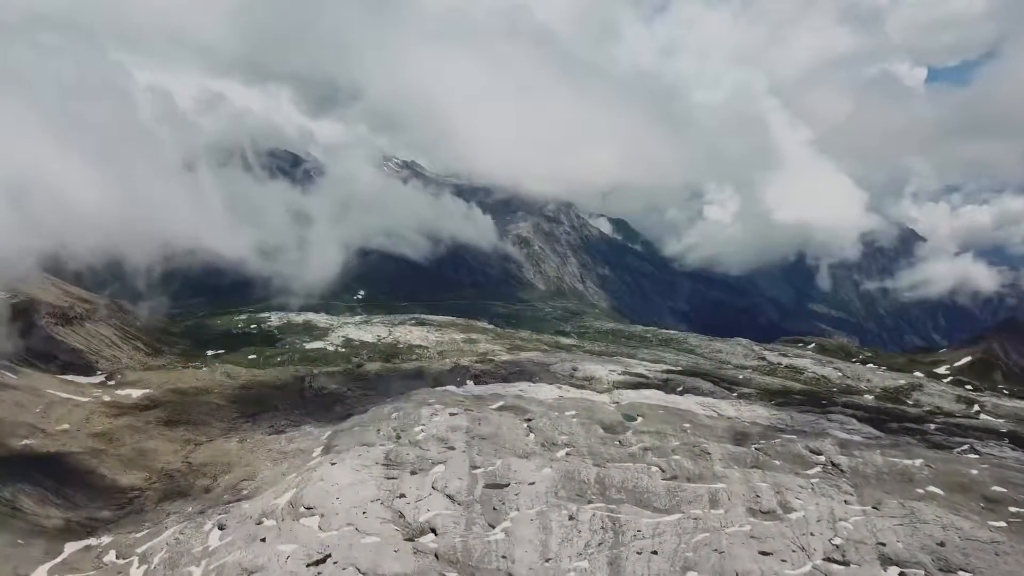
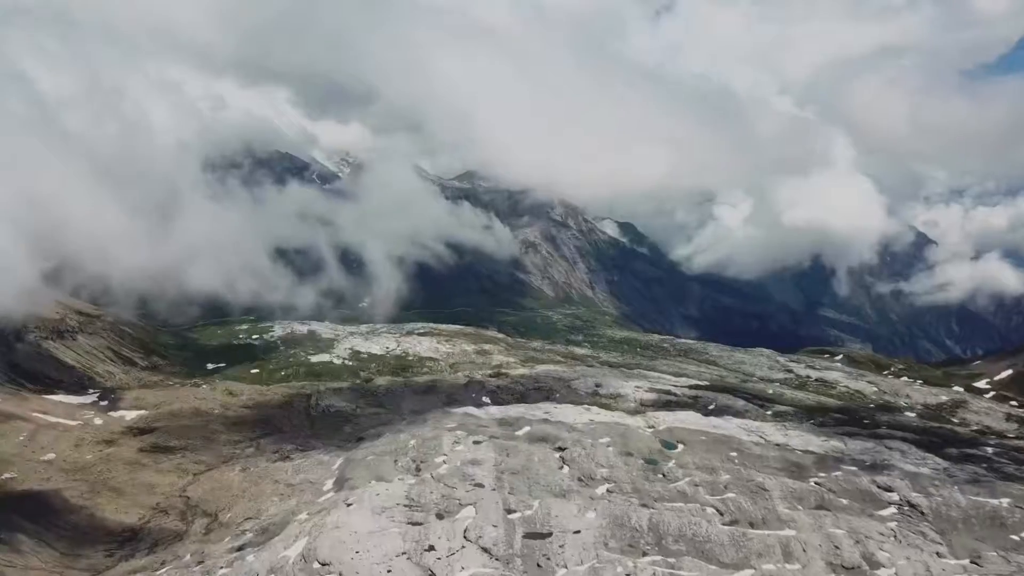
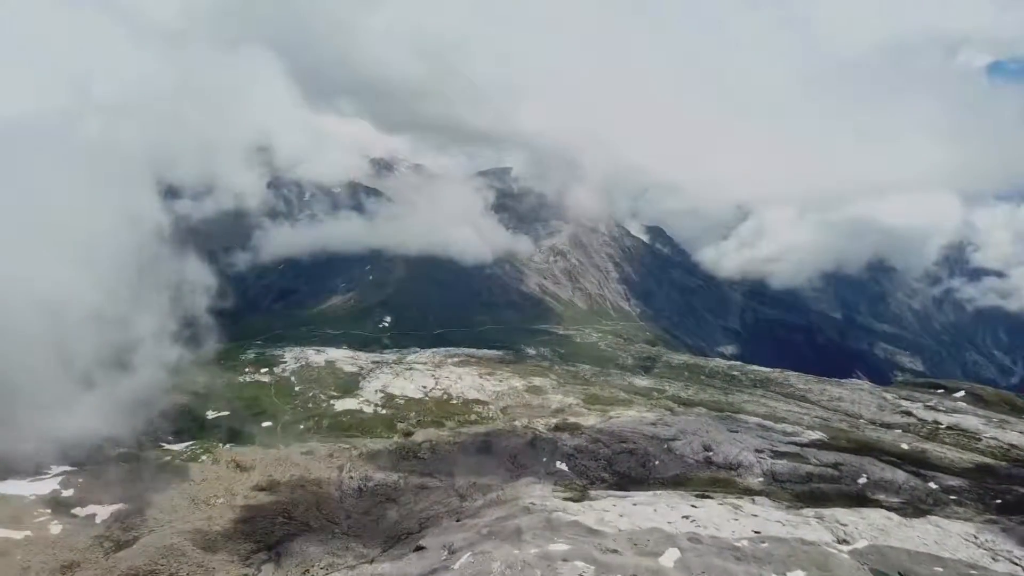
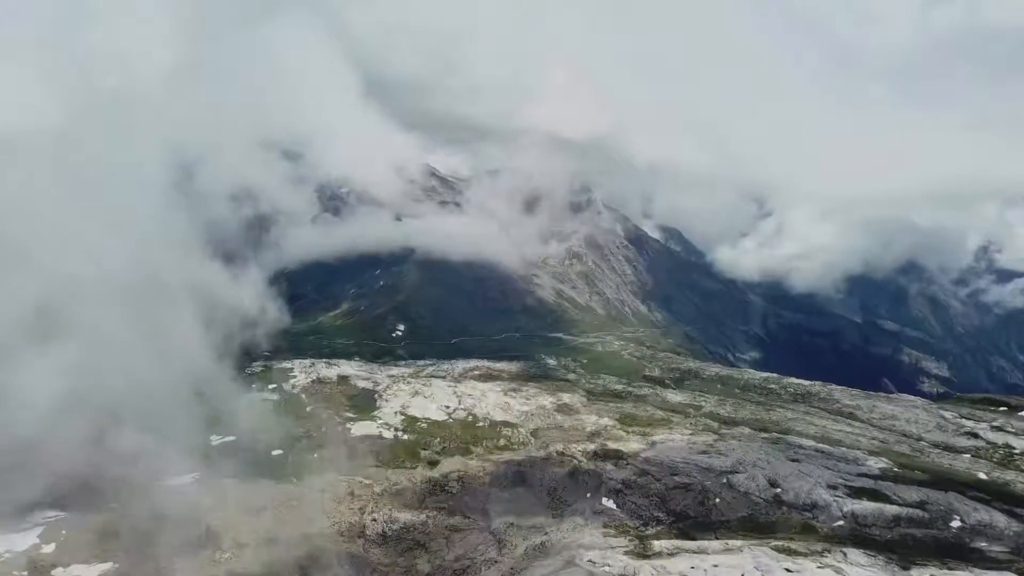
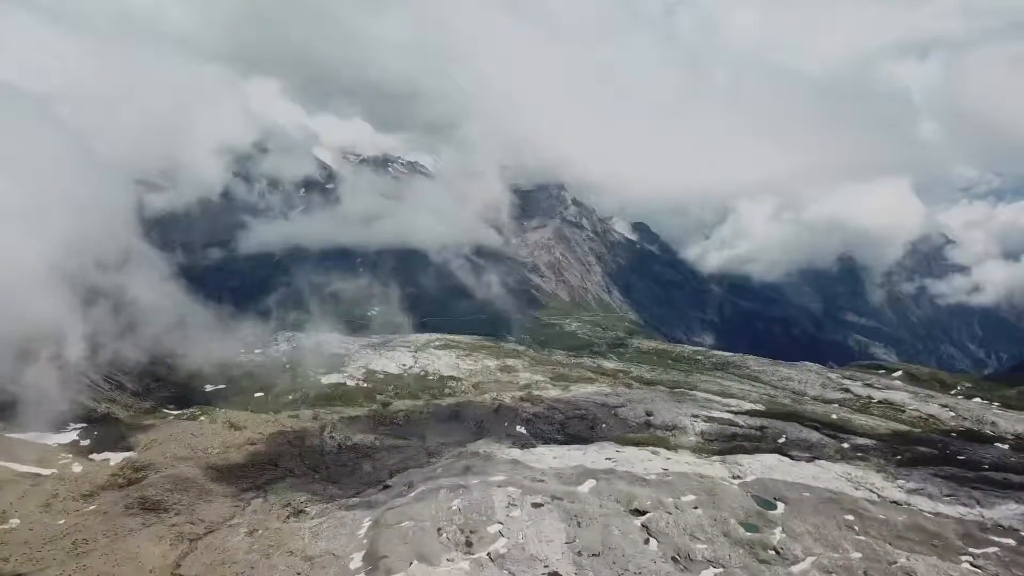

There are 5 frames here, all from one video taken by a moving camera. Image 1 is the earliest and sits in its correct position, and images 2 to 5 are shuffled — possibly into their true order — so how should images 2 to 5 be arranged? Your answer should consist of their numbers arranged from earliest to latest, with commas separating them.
2, 5, 3, 4
